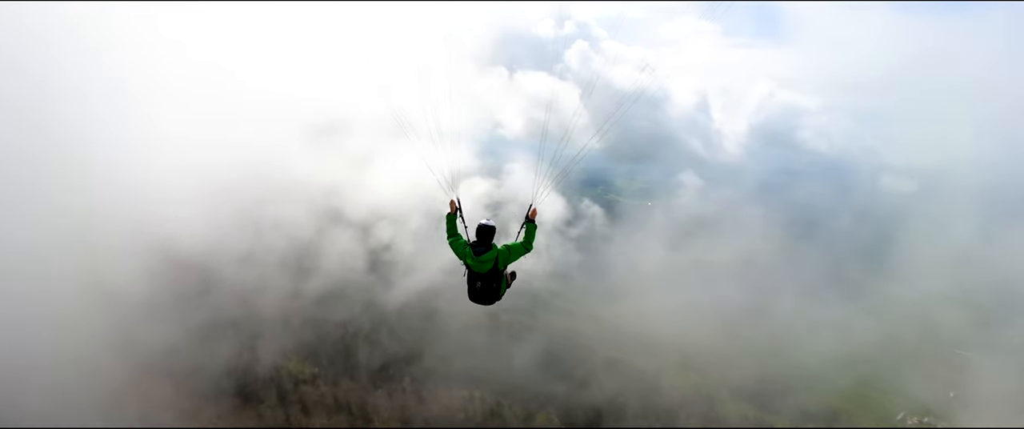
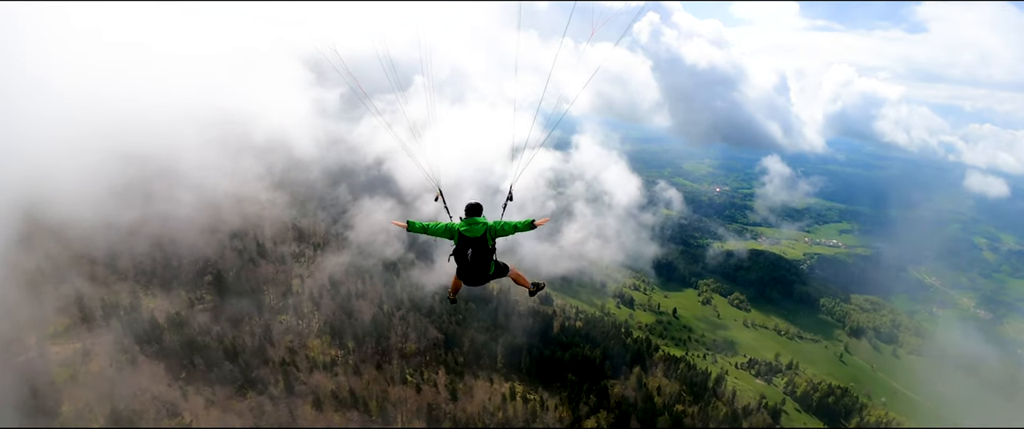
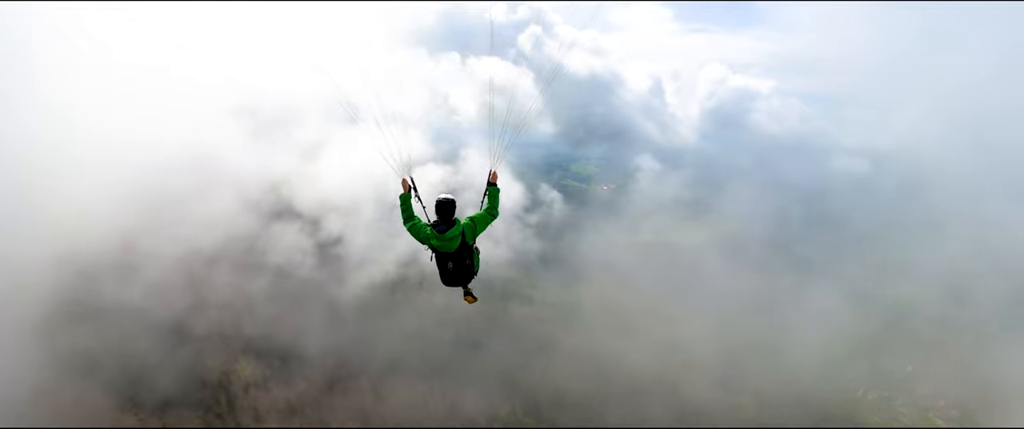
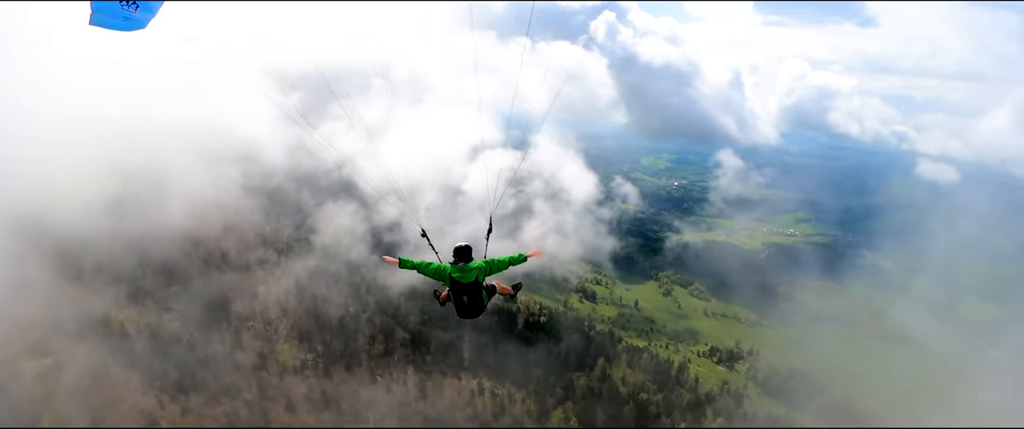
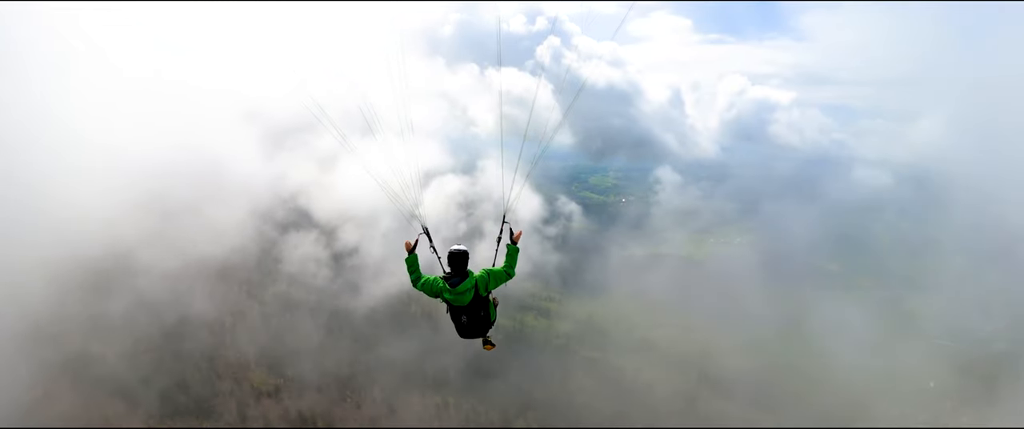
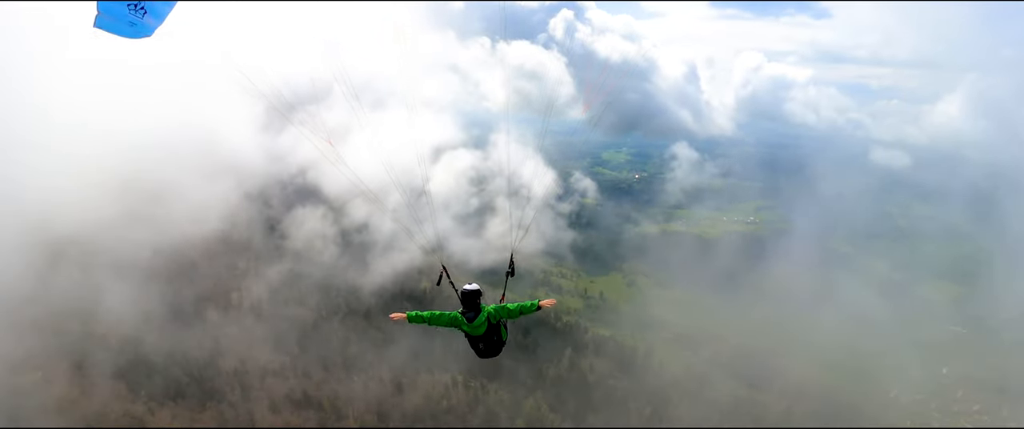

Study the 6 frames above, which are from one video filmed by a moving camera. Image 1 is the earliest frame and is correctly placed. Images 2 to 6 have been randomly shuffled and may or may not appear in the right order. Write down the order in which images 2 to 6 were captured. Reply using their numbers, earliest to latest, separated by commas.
3, 5, 6, 4, 2
